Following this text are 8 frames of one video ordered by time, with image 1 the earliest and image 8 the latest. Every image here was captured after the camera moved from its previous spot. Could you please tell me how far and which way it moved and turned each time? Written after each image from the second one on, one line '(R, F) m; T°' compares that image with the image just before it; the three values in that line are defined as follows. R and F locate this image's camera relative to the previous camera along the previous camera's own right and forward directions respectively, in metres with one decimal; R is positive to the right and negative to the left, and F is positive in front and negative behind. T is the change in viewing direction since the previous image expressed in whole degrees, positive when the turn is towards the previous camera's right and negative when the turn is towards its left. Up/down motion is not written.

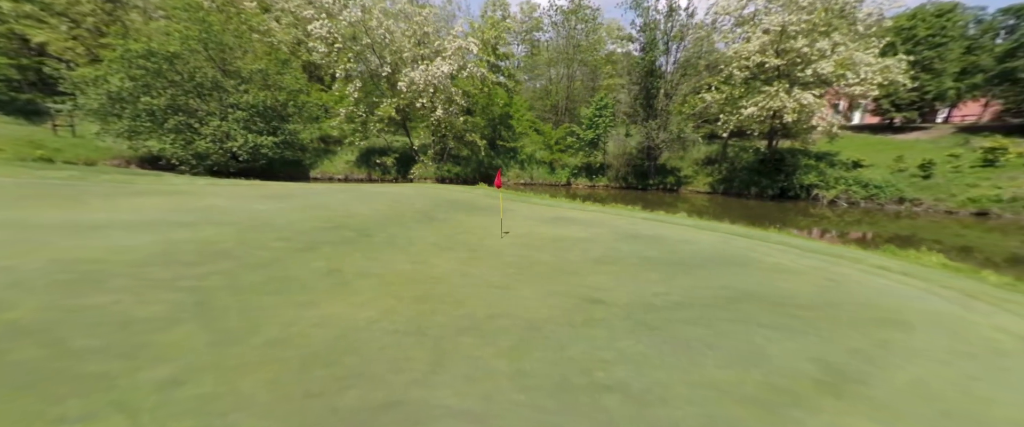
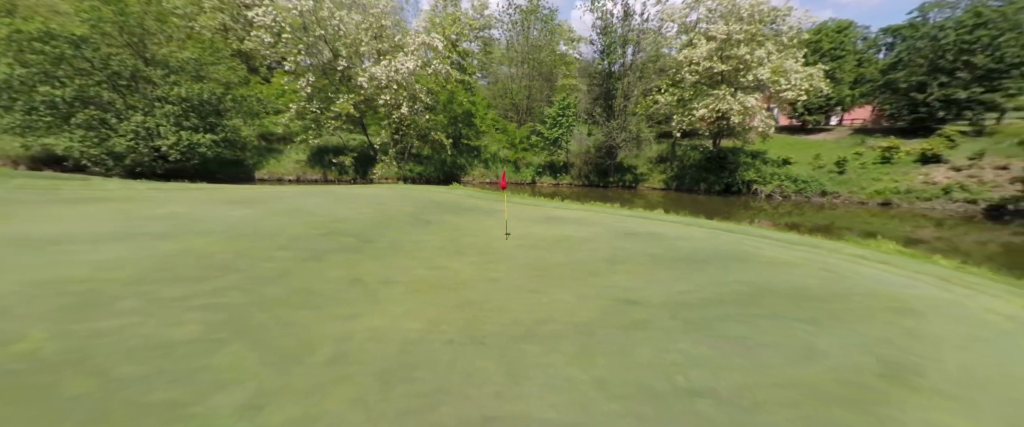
(-1.2, +0.1) m; +8°
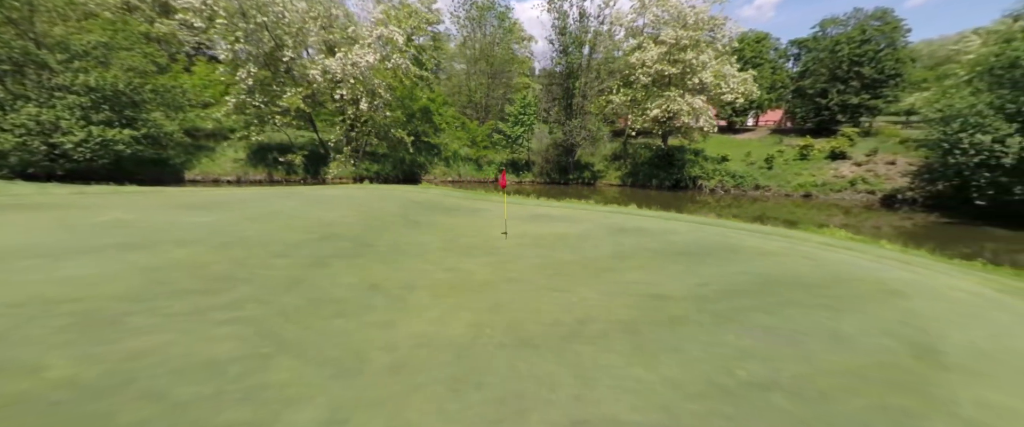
(-1.1, +0.1) m; +8°
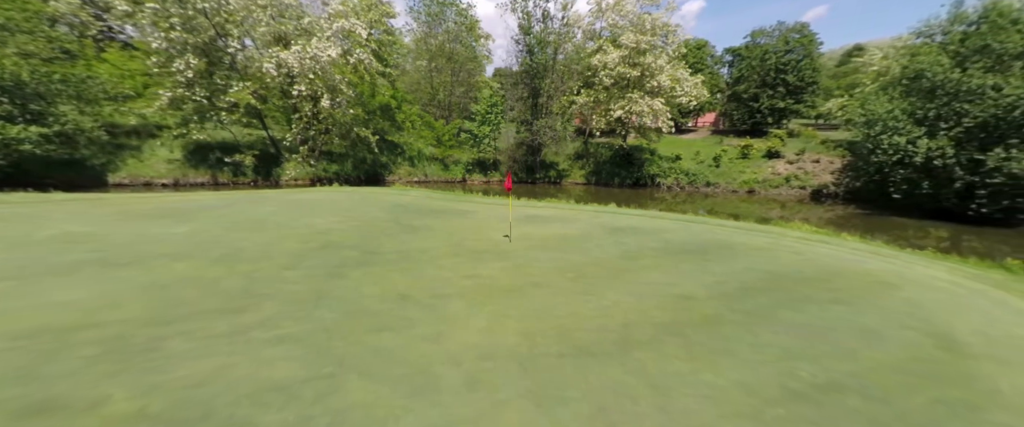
(-1.1, +0.2) m; +8°
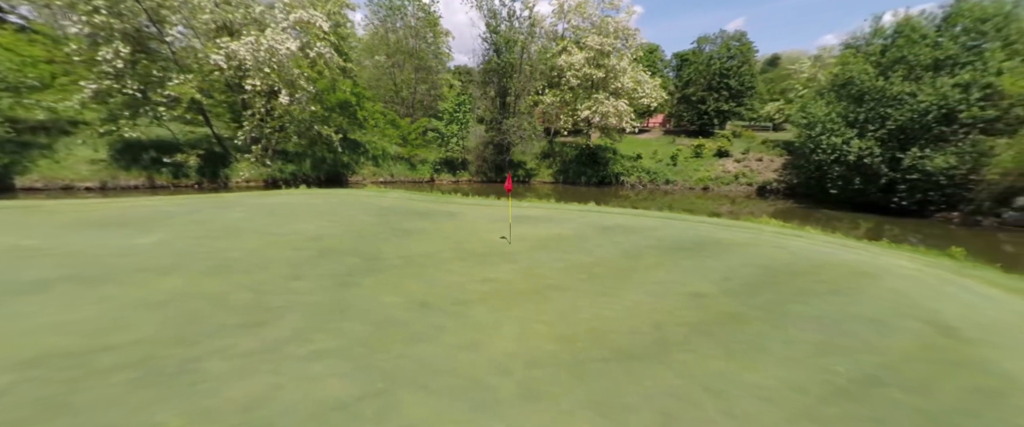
(-0.9, +0.2) m; +7°
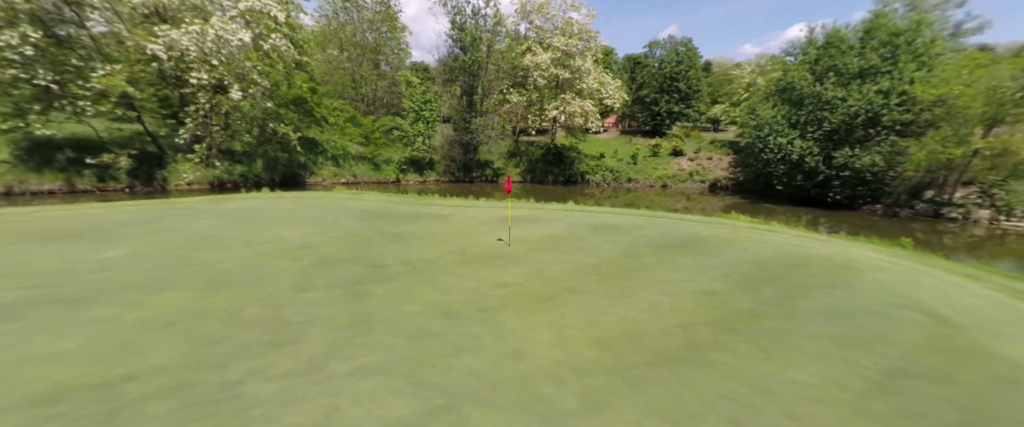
(-0.8, +0.3) m; +7°
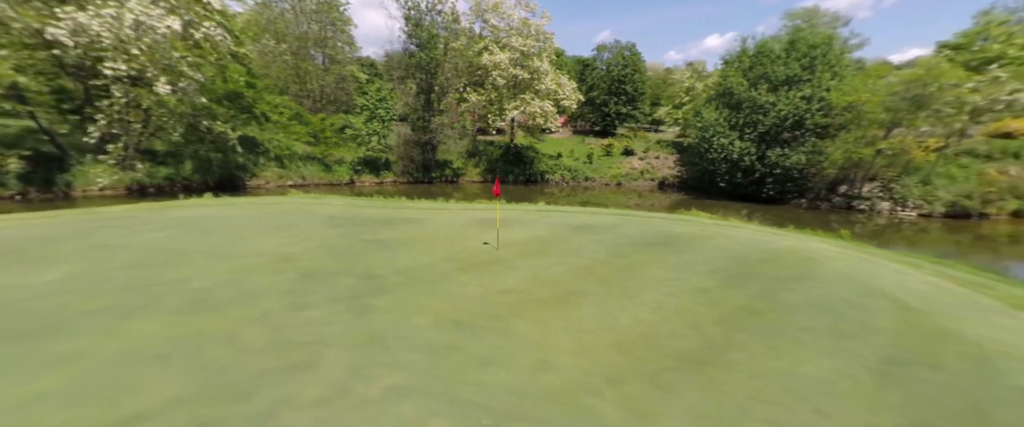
(-0.7, +0.2) m; +8°
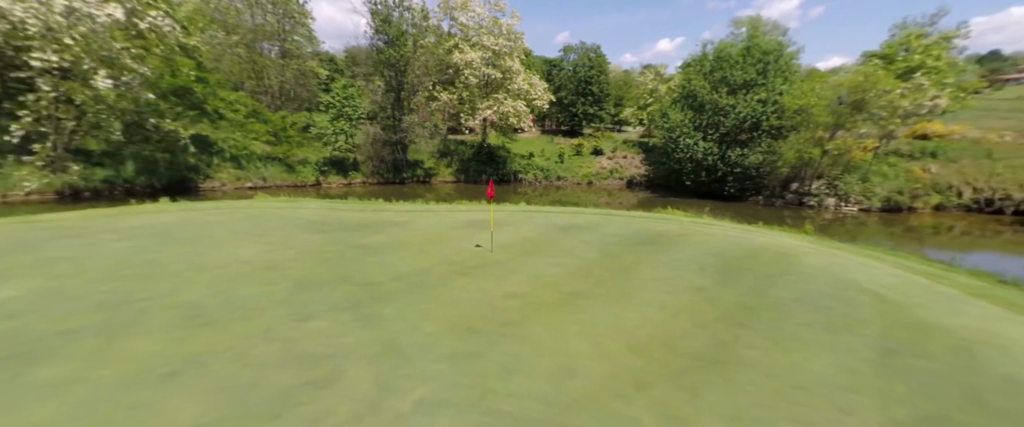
(-0.5, +0.2) m; +5°
